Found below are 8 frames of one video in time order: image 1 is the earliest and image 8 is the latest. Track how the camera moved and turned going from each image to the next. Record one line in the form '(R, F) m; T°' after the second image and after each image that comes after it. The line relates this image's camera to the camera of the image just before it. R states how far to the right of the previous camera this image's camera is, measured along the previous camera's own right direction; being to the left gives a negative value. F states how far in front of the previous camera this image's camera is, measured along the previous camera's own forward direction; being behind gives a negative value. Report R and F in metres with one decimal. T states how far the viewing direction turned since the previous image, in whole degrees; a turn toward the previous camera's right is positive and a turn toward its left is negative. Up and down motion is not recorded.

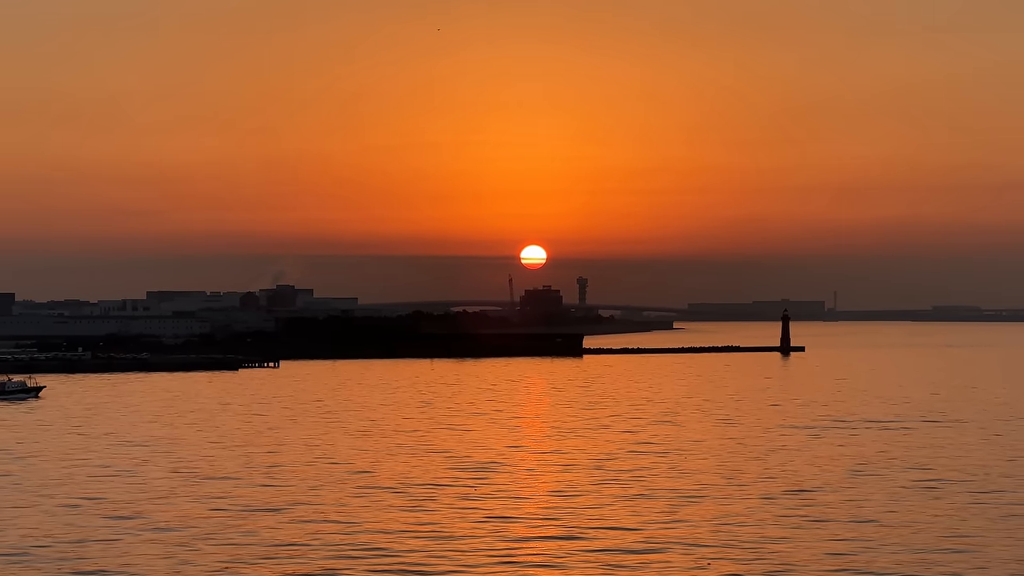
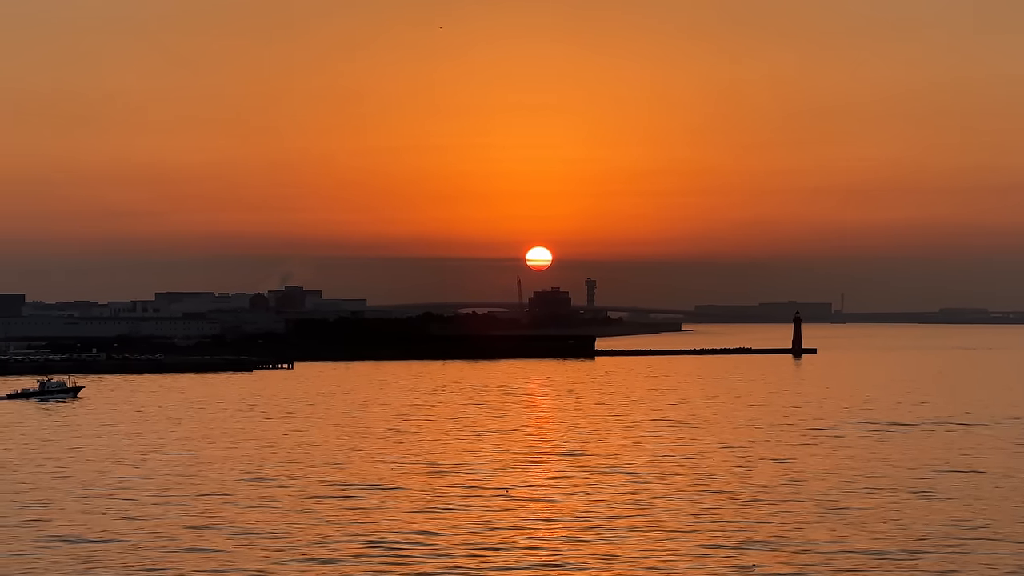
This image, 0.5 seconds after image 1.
(-0.2, -0.1) m; 0°
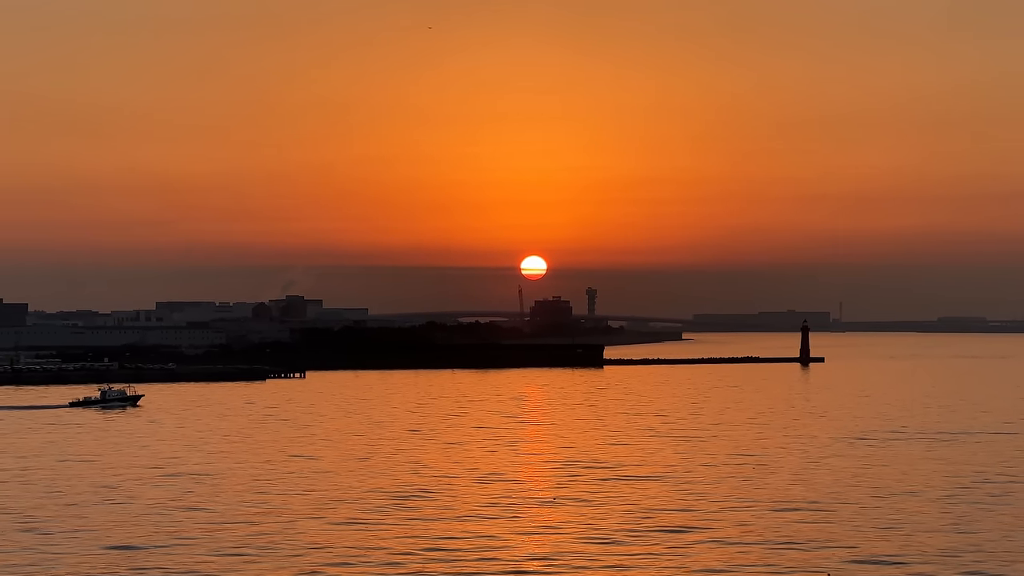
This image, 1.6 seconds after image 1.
(-0.5, -0.2) m; 0°
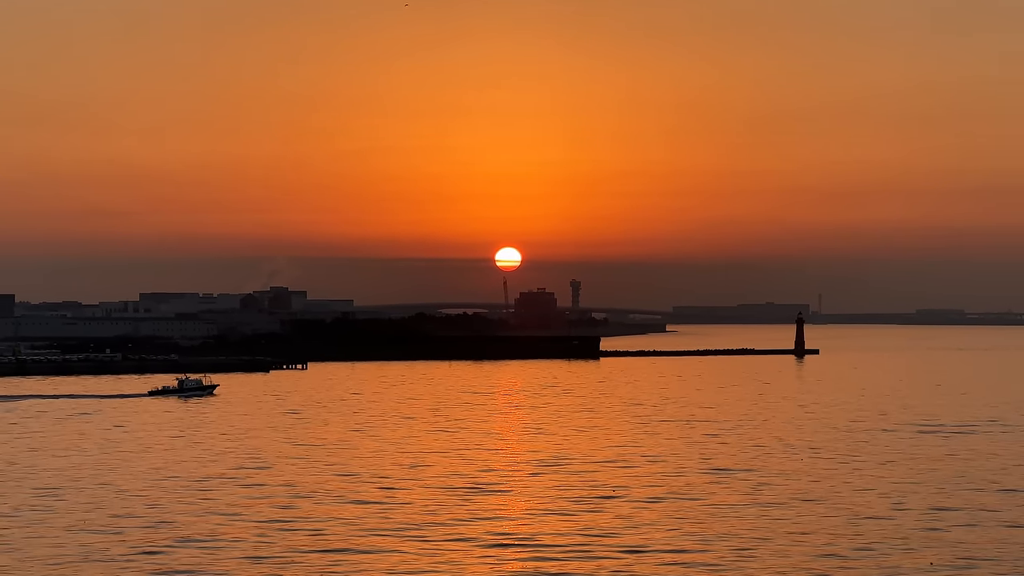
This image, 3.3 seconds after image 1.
(-0.8, -0.4) m; +1°
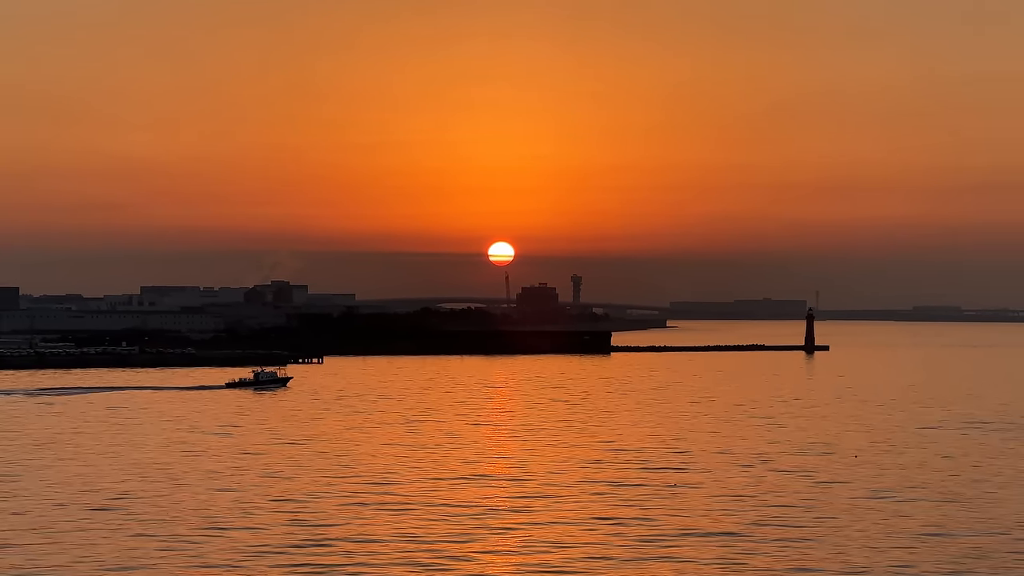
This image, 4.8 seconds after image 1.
(-0.7, -0.3) m; 0°
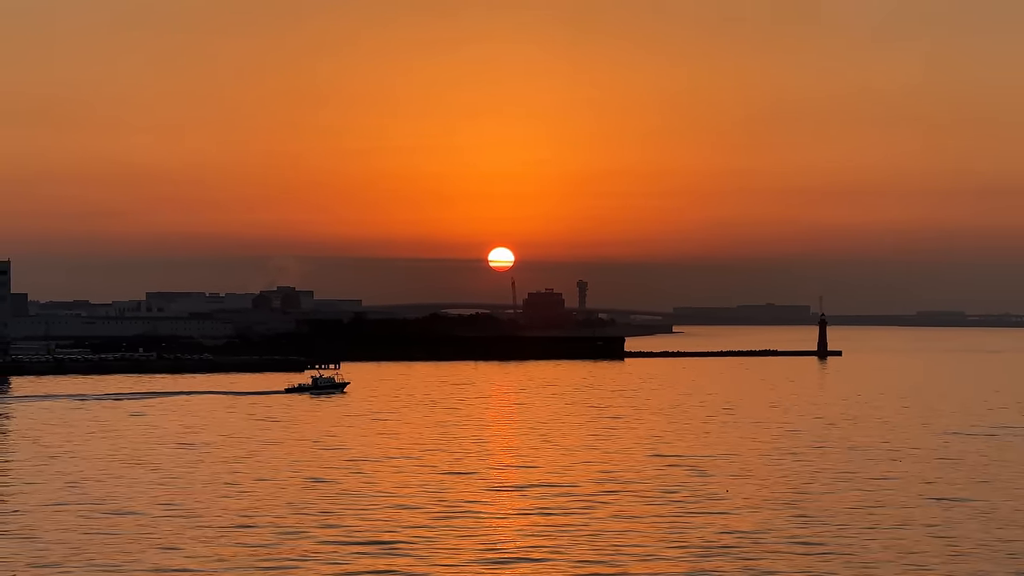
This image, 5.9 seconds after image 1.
(-0.5, -0.2) m; 0°
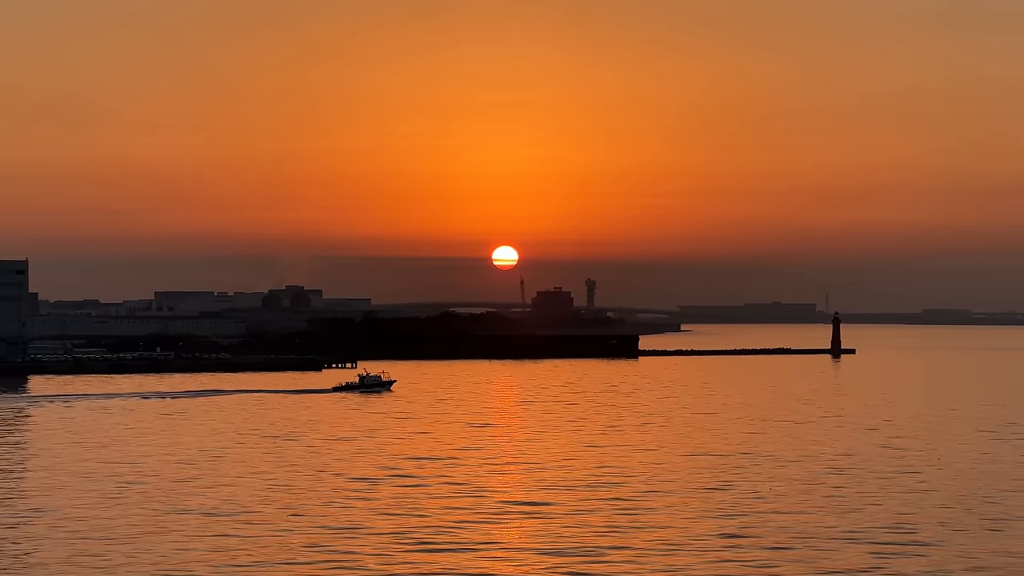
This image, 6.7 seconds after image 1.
(-0.4, -0.1) m; 0°
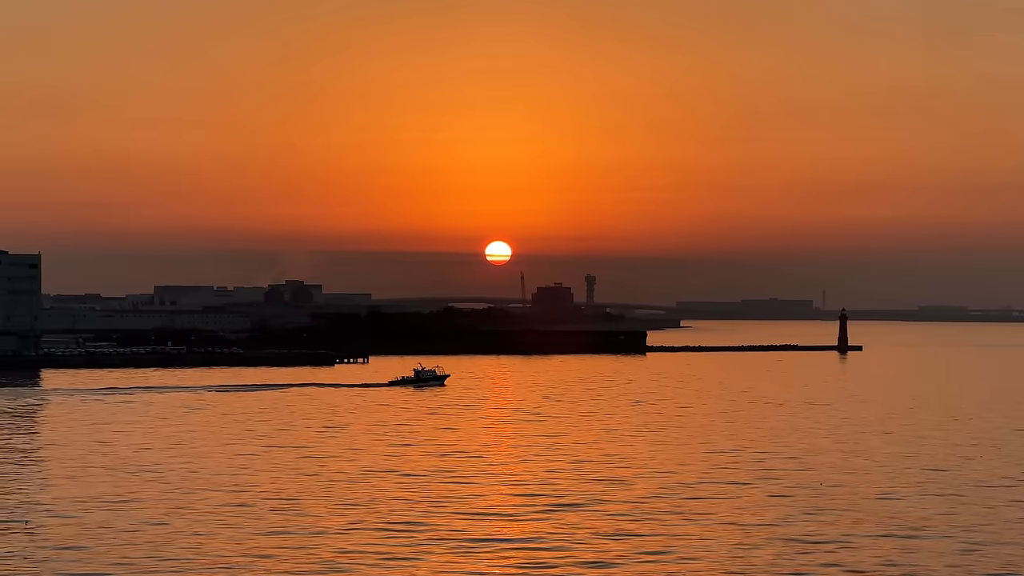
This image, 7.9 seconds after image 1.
(-0.6, -0.2) m; 0°
